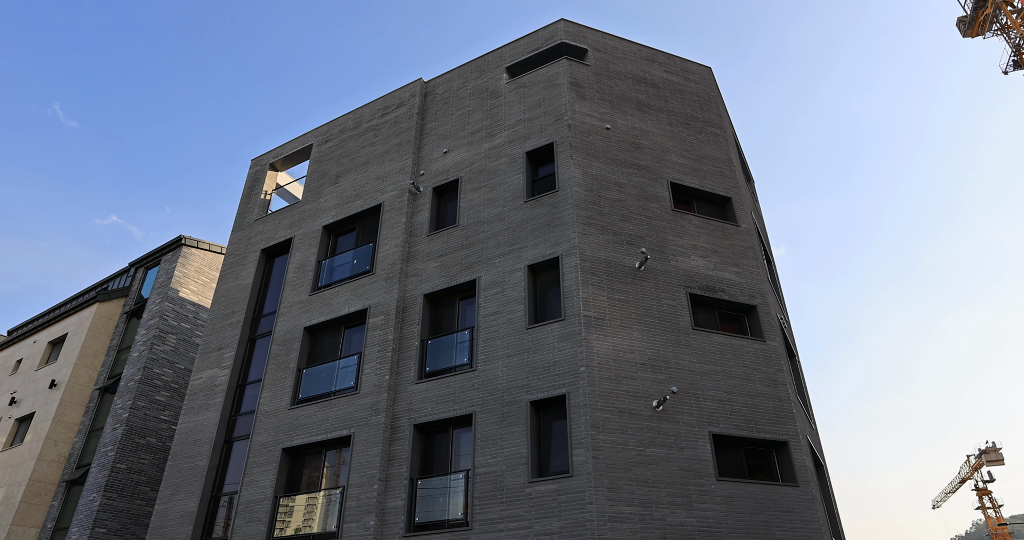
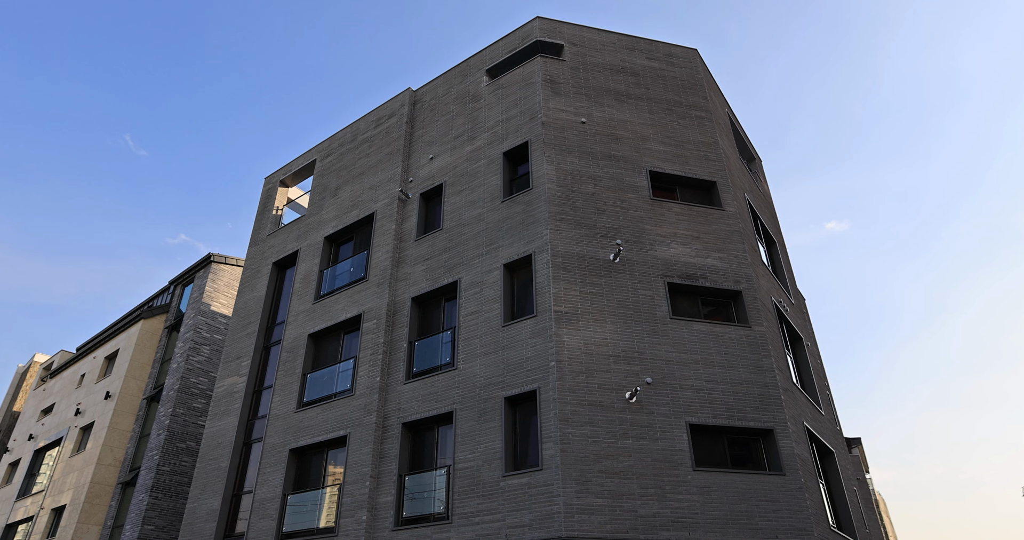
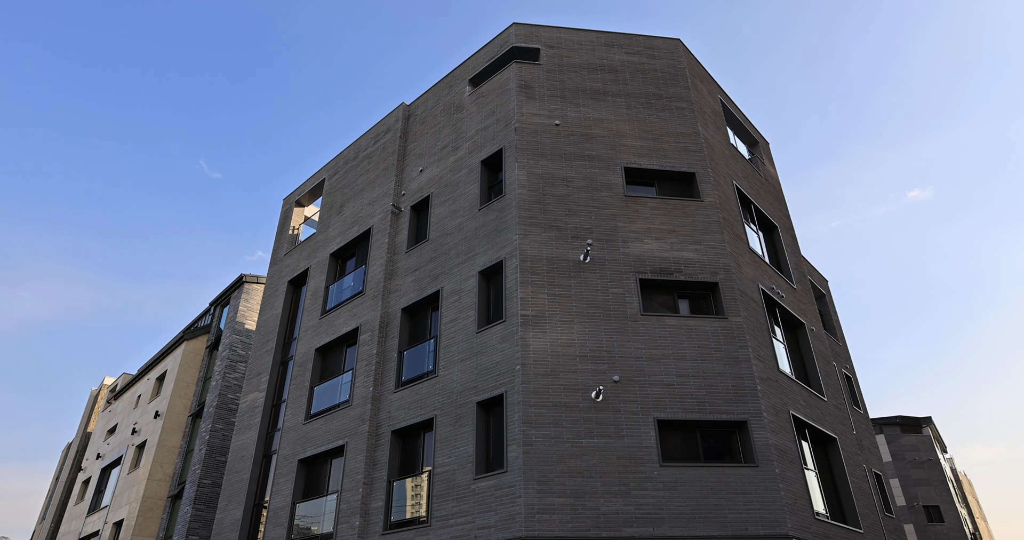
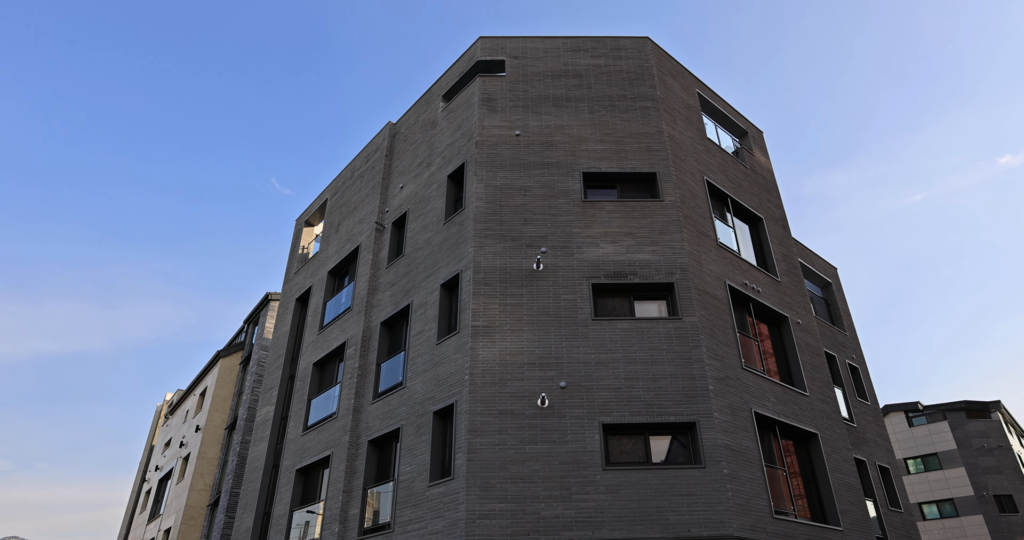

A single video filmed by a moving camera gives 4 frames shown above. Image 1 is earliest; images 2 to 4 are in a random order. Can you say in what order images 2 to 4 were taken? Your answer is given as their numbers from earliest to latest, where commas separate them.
2, 3, 4
